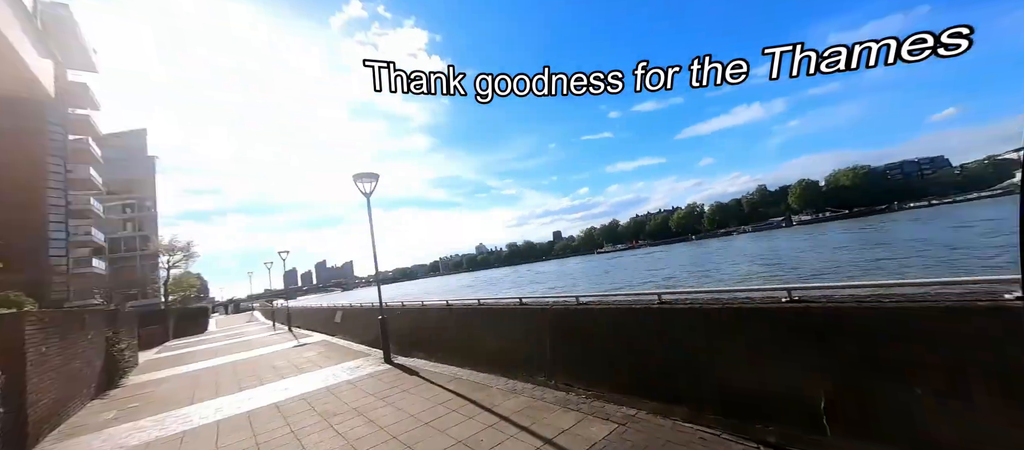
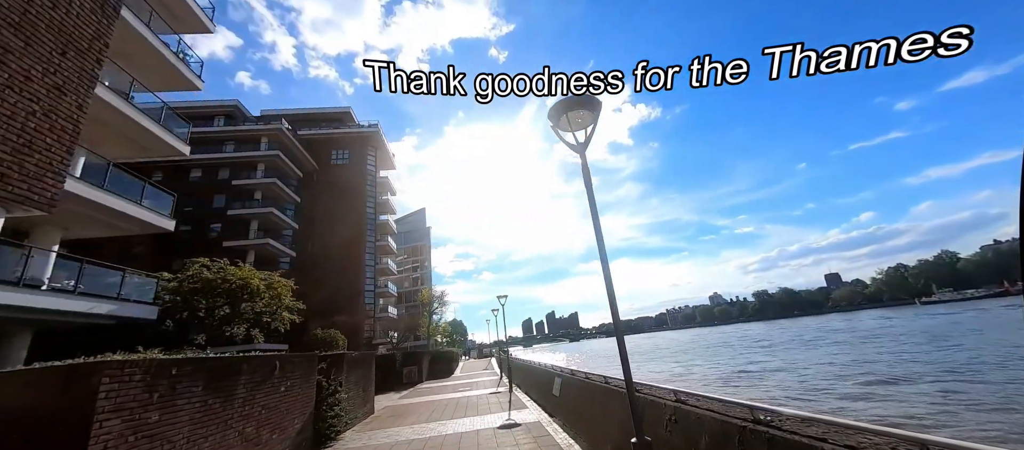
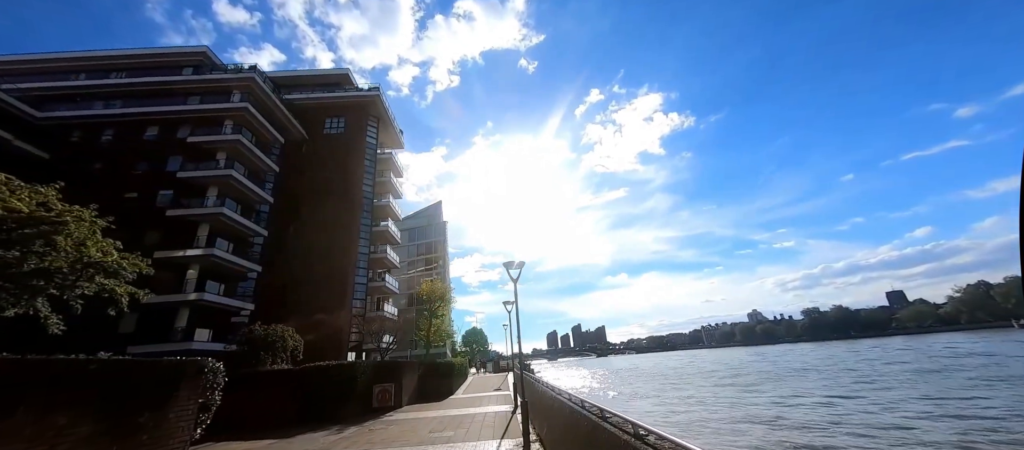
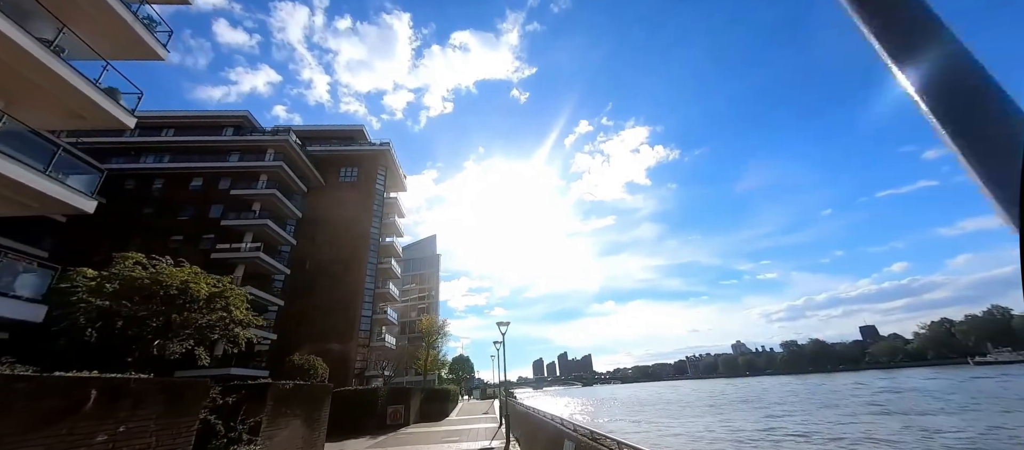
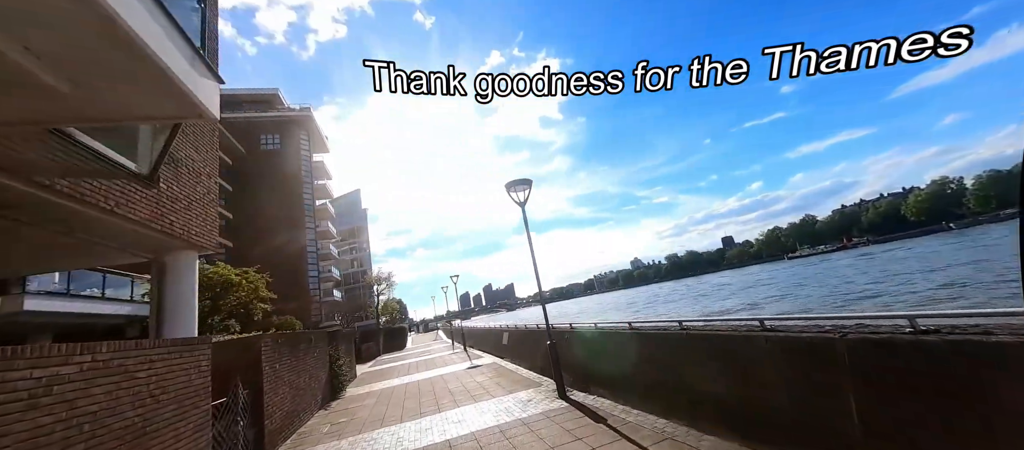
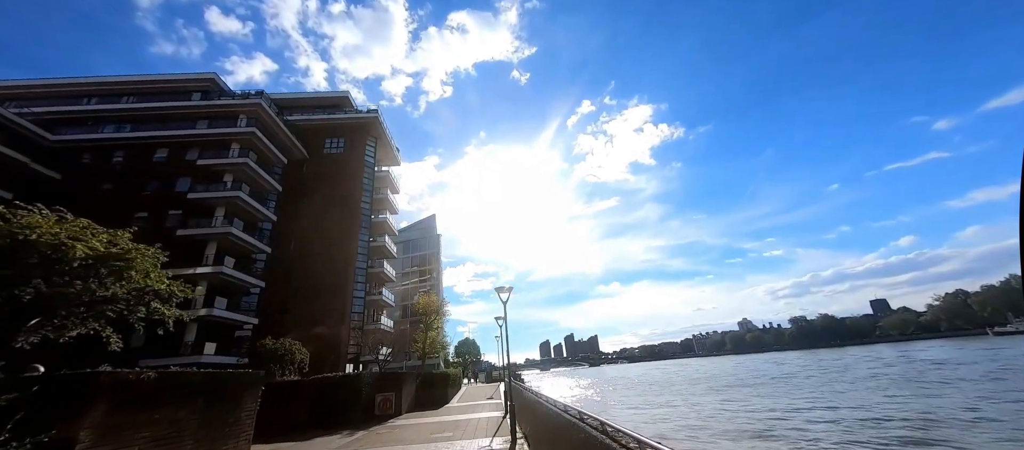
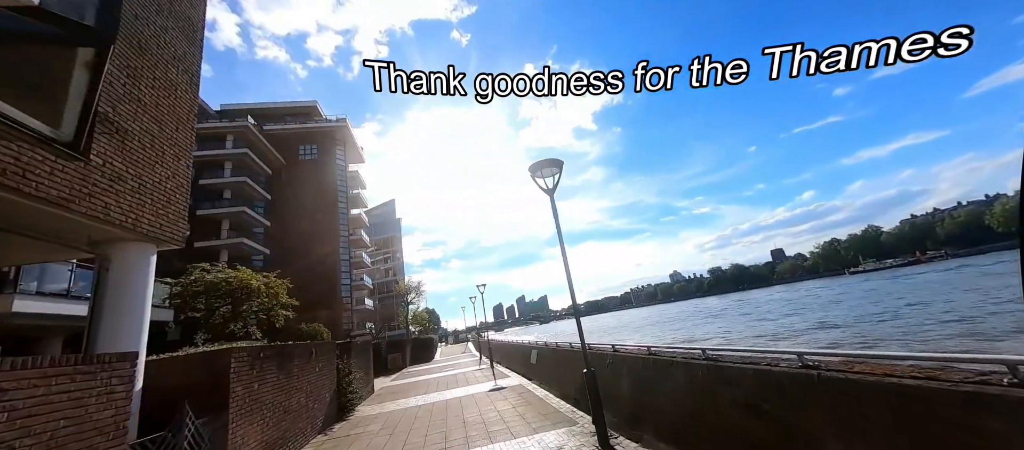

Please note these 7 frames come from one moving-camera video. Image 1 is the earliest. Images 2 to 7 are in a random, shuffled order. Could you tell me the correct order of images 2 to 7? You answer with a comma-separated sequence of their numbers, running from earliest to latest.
5, 7, 2, 4, 6, 3
